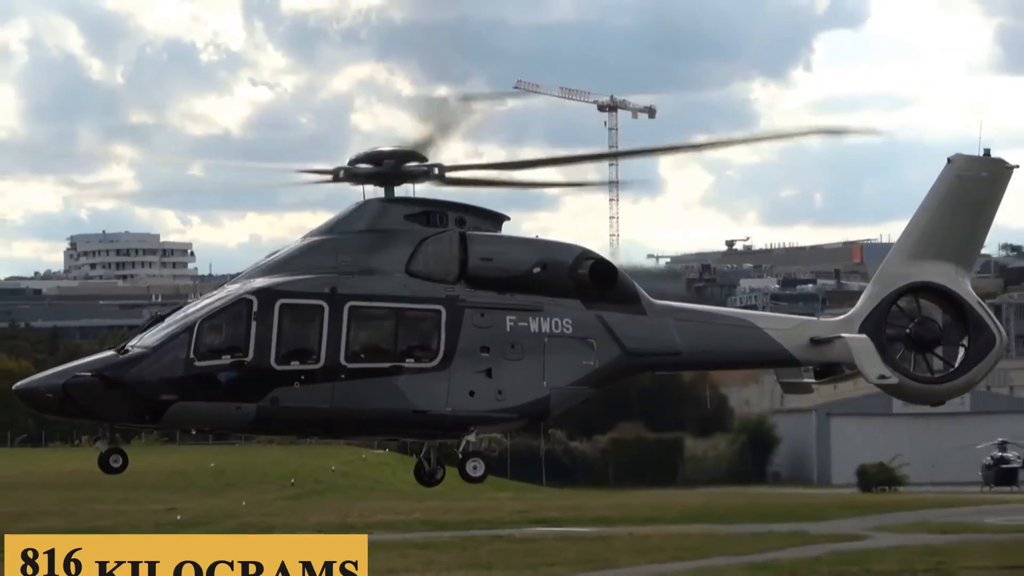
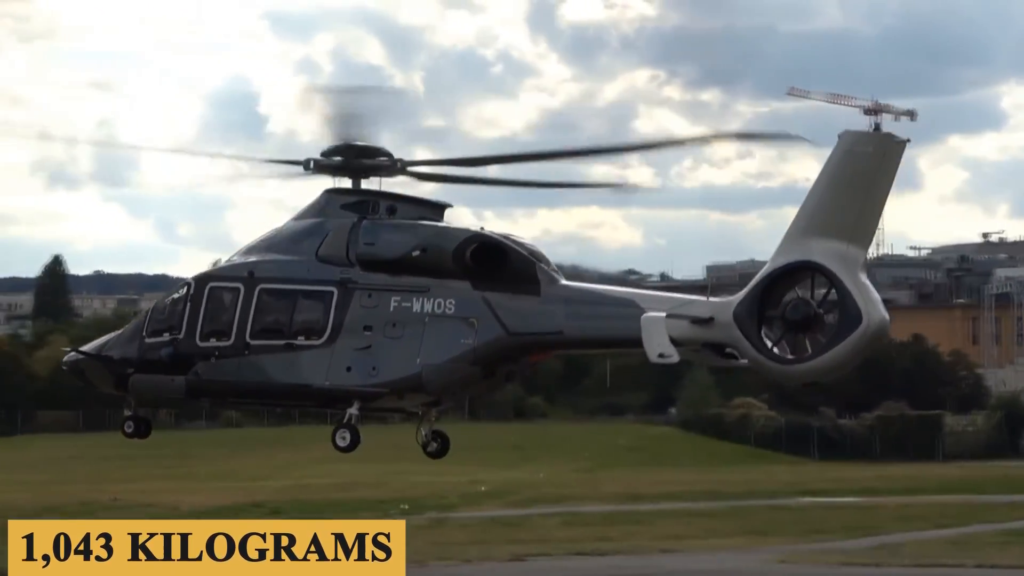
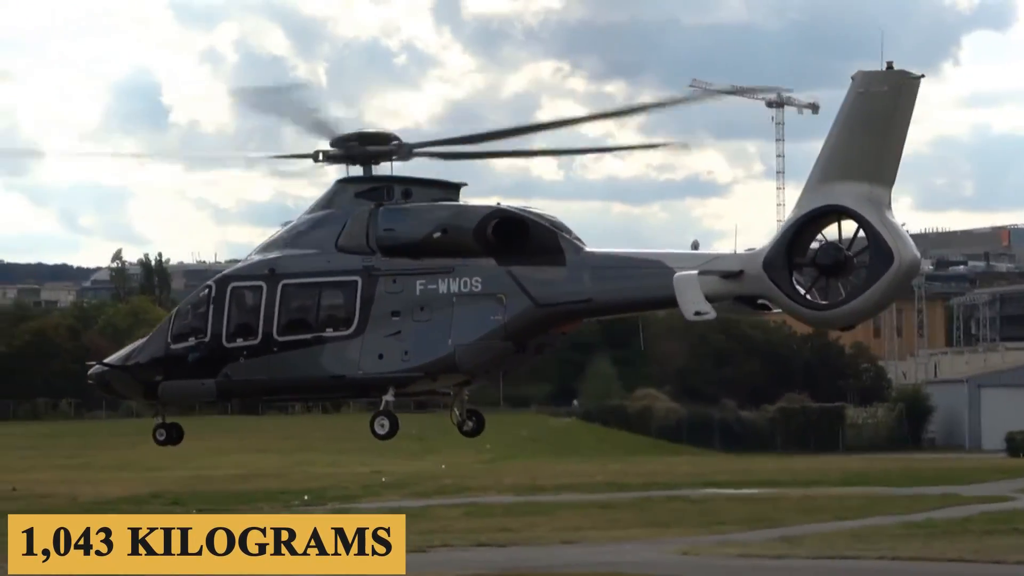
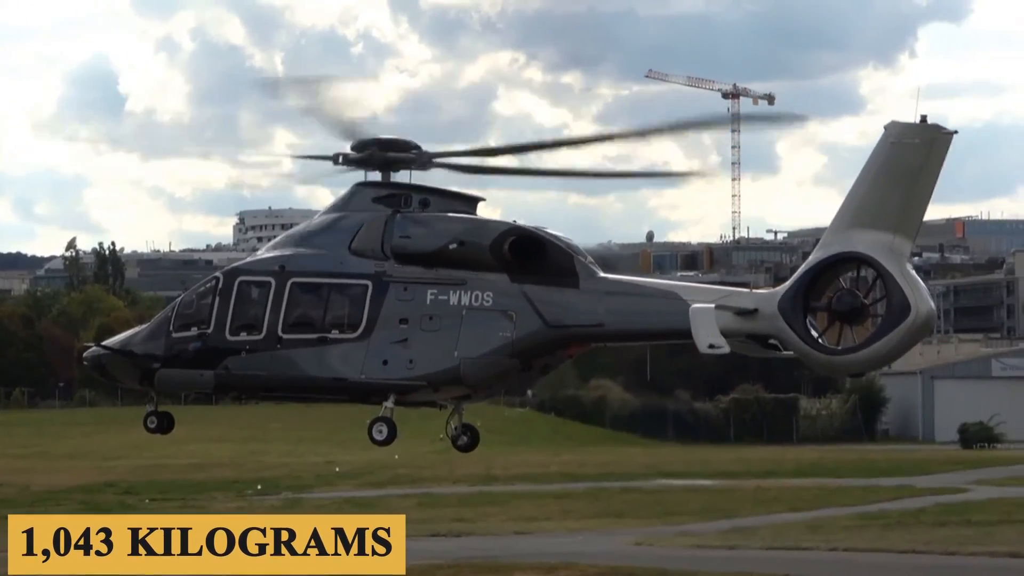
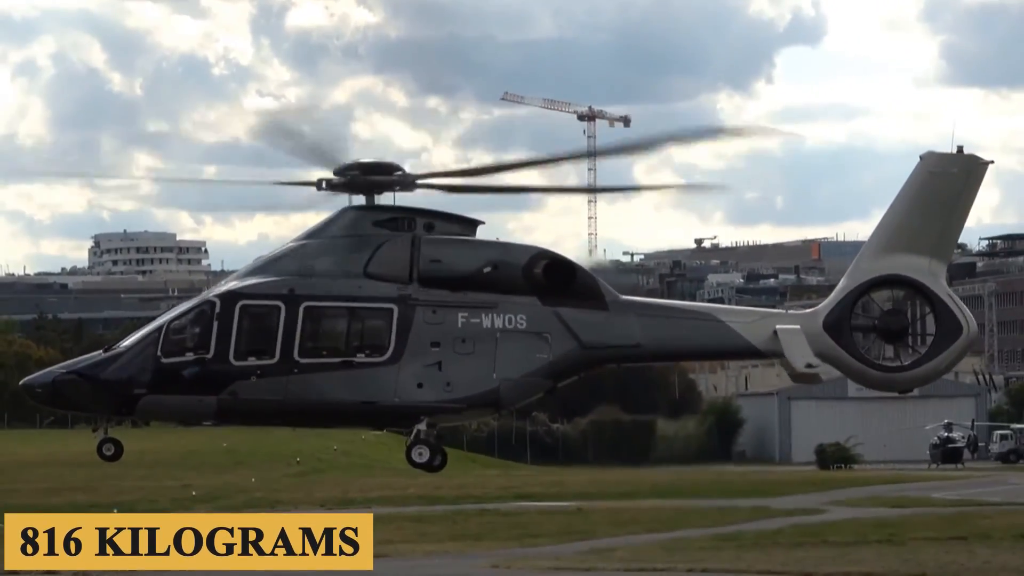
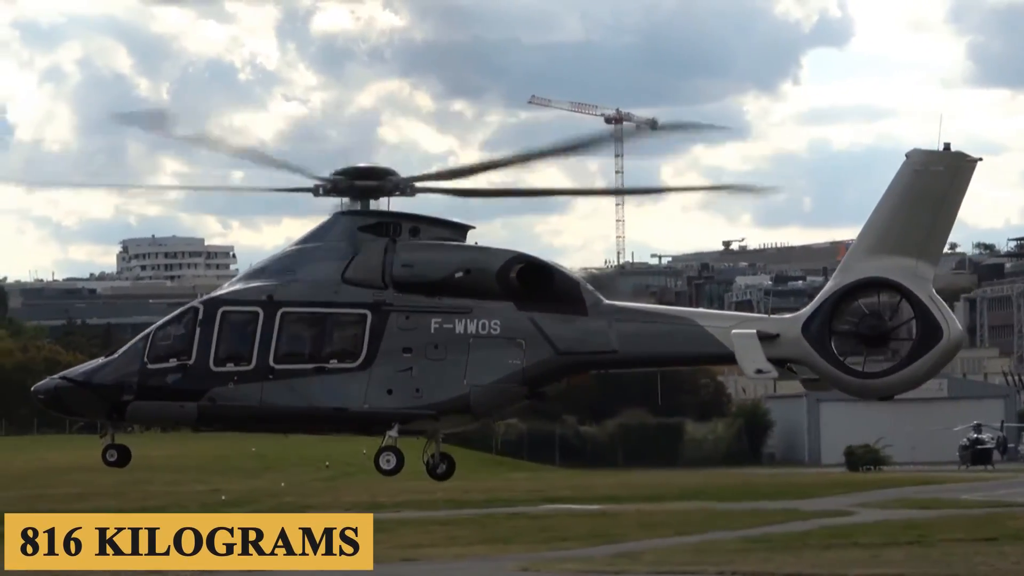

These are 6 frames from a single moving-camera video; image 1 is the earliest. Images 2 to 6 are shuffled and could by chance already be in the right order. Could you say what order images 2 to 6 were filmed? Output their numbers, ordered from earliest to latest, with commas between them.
5, 6, 4, 3, 2
